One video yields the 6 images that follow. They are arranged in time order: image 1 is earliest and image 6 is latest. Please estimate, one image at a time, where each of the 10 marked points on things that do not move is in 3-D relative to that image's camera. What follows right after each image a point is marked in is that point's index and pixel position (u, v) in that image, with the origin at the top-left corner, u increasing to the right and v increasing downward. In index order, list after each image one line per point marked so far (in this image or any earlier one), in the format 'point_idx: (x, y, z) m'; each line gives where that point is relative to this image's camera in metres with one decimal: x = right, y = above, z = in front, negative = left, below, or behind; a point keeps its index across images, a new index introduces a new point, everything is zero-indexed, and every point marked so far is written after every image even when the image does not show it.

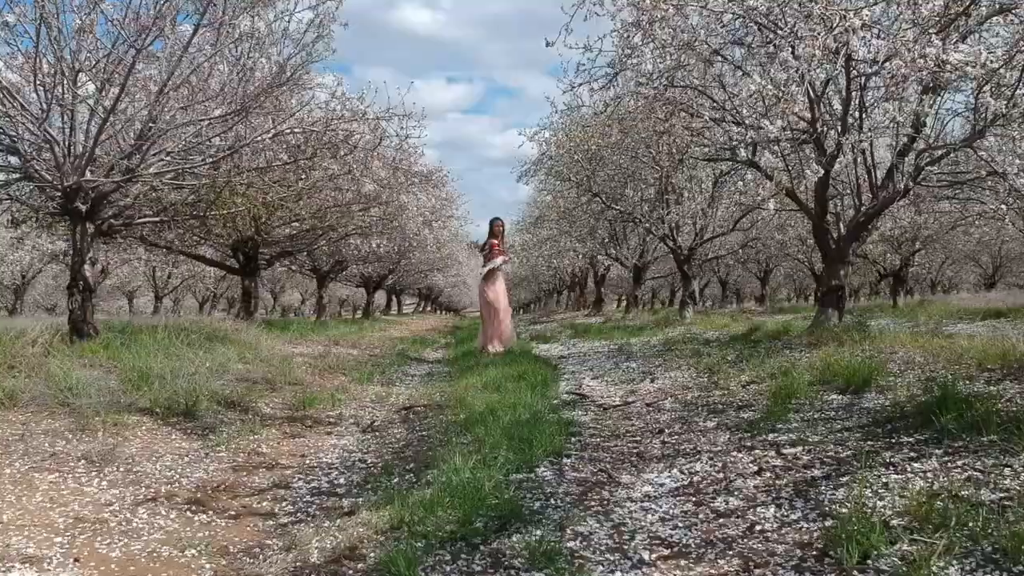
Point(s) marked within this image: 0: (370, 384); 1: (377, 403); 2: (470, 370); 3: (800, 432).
0: (-1.6, -1.1, +12.2) m
1: (-1.3, -1.1, +10.4) m
2: (-0.5, -1.0, +13.6) m
3: (+1.8, -0.9, +6.8) m
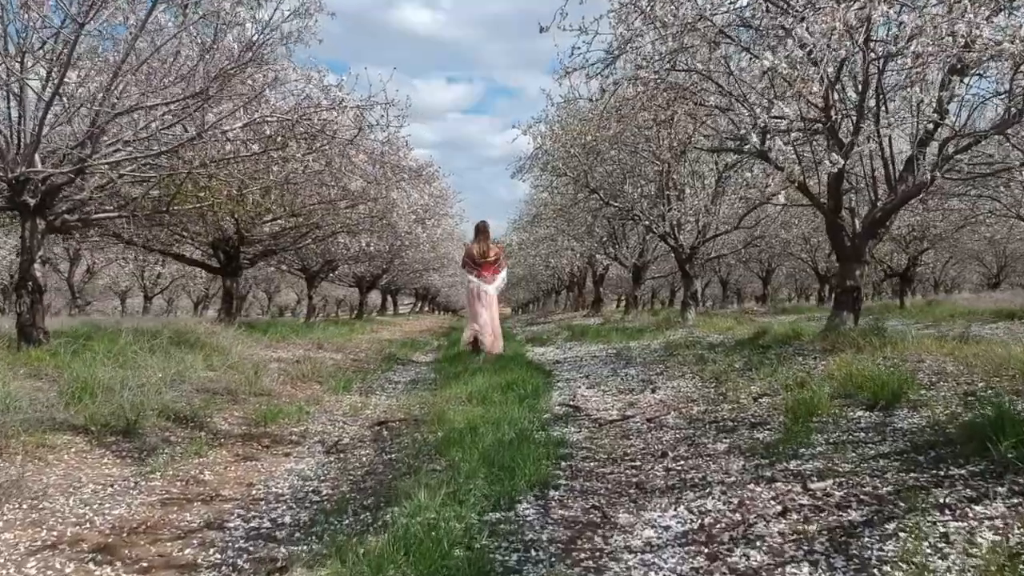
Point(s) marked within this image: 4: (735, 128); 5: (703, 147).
0: (-1.7, -1.1, +11.2) m
1: (-1.4, -1.1, +9.4) m
2: (-0.6, -1.0, +12.6) m
3: (+1.7, -0.9, +5.8) m
4: (+2.7, +1.9, +13.1) m
5: (+2.5, +1.9, +14.8) m
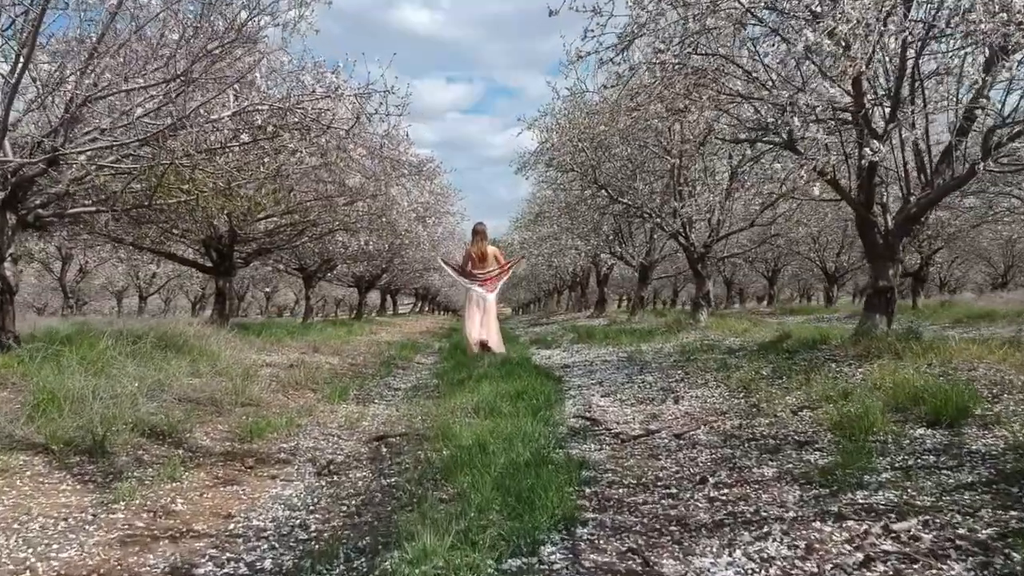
0: (-1.6, -1.1, +10.4) m
1: (-1.3, -1.1, +8.6) m
2: (-0.5, -1.0, +11.7) m
3: (+1.7, -0.9, +5.0) m
4: (+2.7, +1.9, +12.3) m
5: (+2.6, +1.9, +13.9) m
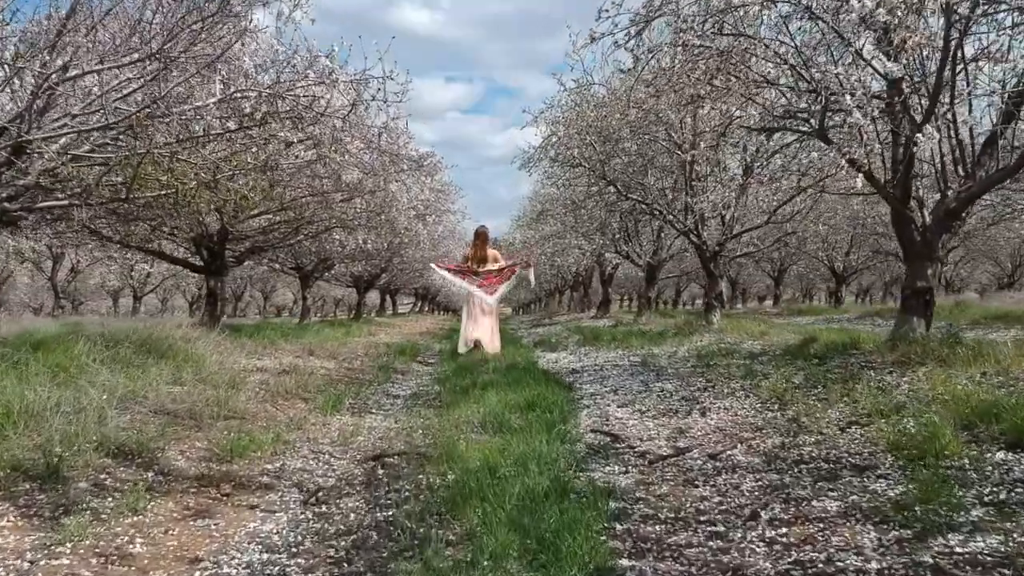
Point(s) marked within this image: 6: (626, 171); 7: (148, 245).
0: (-1.5, -1.1, +9.5) m
1: (-1.2, -1.1, +7.7) m
2: (-0.5, -1.0, +10.9) m
3: (+1.8, -0.9, +4.1) m
4: (+2.8, +1.9, +11.4) m
5: (+2.7, +1.8, +13.1) m
6: (+2.0, +2.0, +19.2) m
7: (-6.4, +0.8, +19.6) m
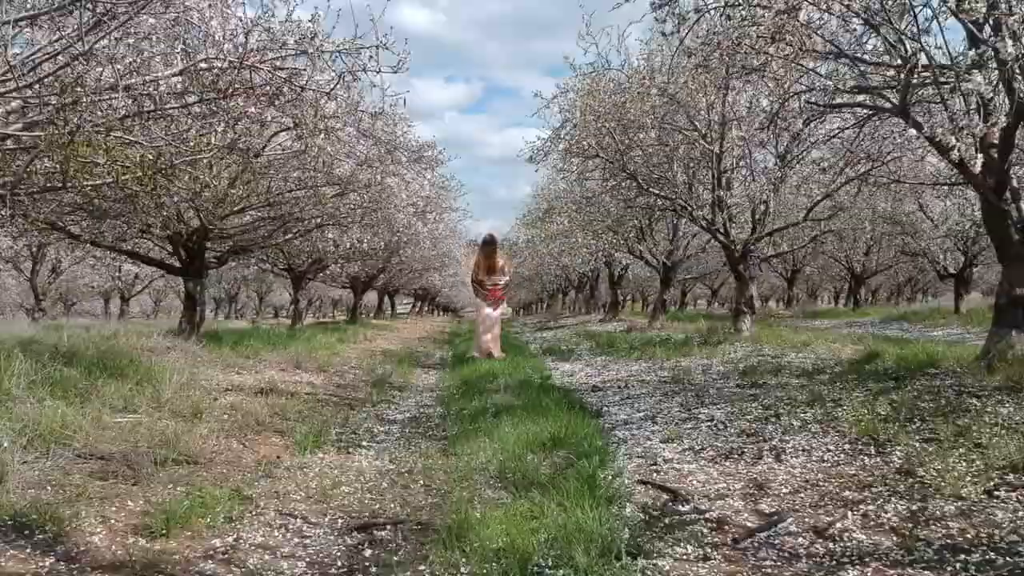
0: (-1.4, -1.1, +7.8) m
1: (-1.1, -1.2, +6.0) m
2: (-0.3, -1.1, +9.1) m
3: (+2.0, -1.0, +2.3) m
4: (+3.0, +1.8, +9.7) m
5: (+2.9, +1.8, +11.3) m
6: (+2.1, +2.0, +17.4) m
7: (-6.3, +0.7, +17.8) m
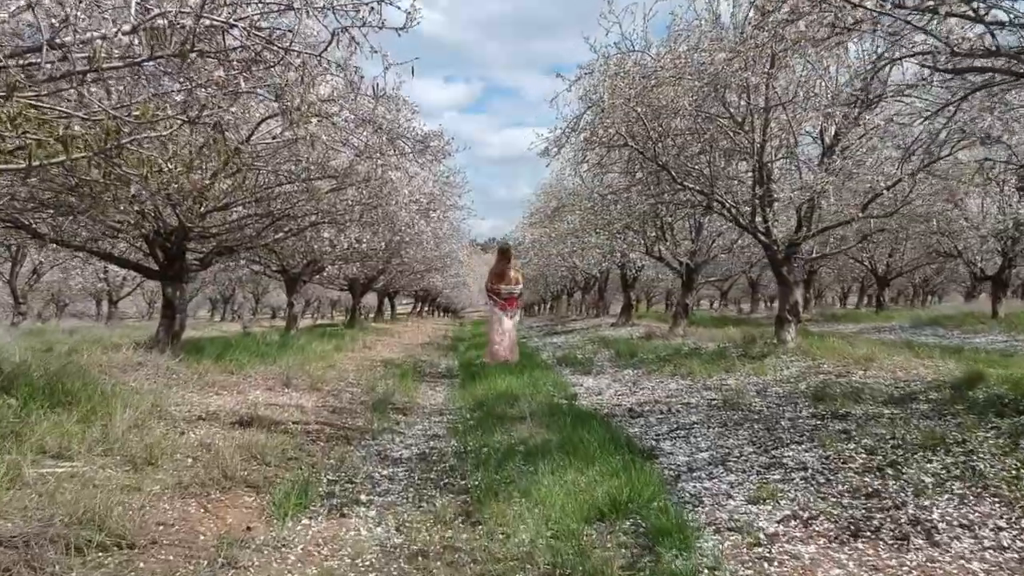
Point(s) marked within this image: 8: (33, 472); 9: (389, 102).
0: (-1.1, -1.2, +5.9) m
1: (-0.8, -1.3, +4.1) m
2: (-0.1, -1.2, +7.3) m
3: (+2.2, -1.1, +0.5) m
4: (+3.2, +1.7, +7.8) m
5: (+3.1, +1.7, +9.5) m
6: (+2.4, +1.9, +15.6) m
7: (-6.0, +0.6, +16.0) m
8: (-2.6, -1.0, +6.1) m
9: (-1.5, +2.2, +13.4) m
